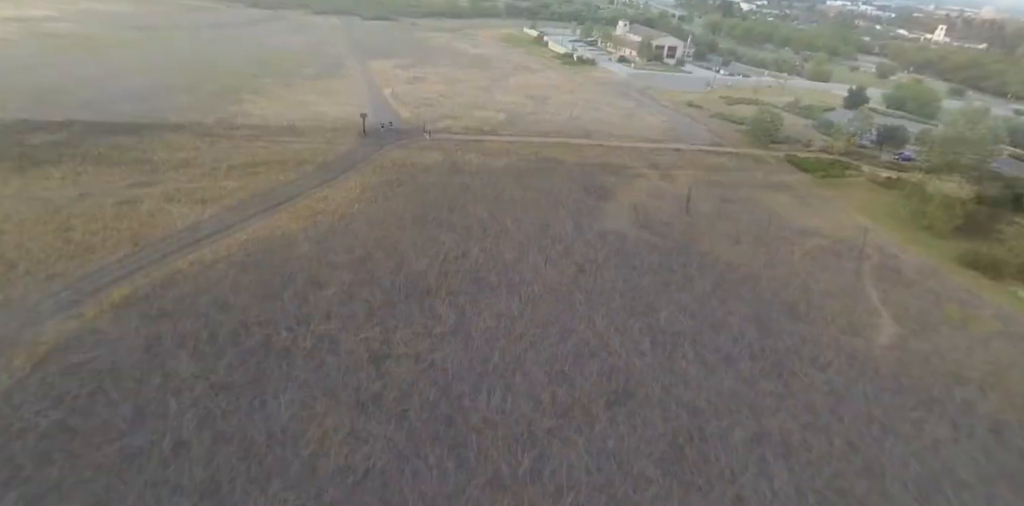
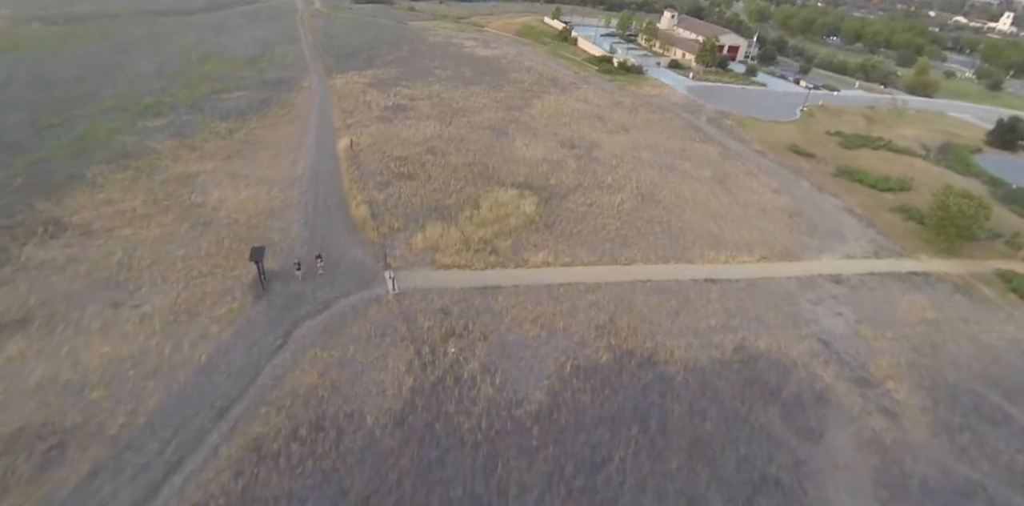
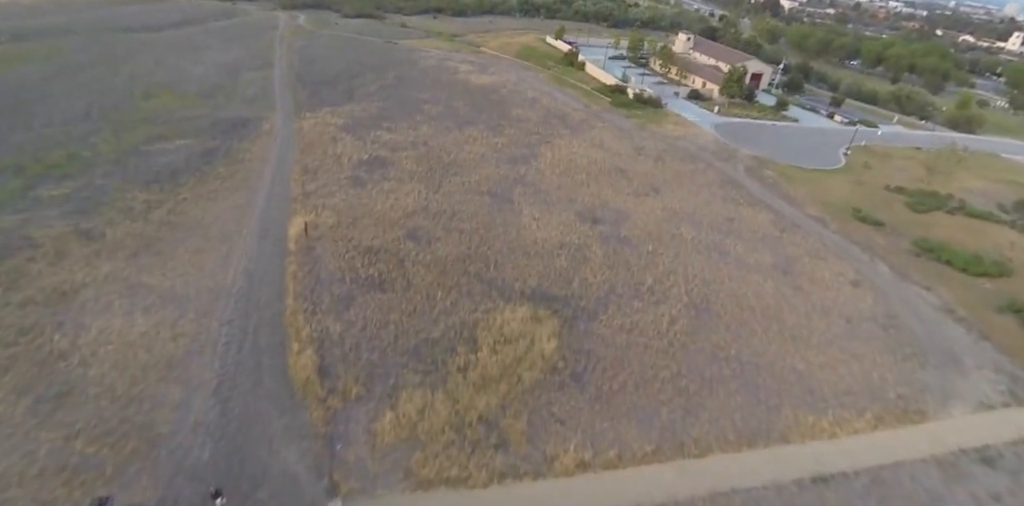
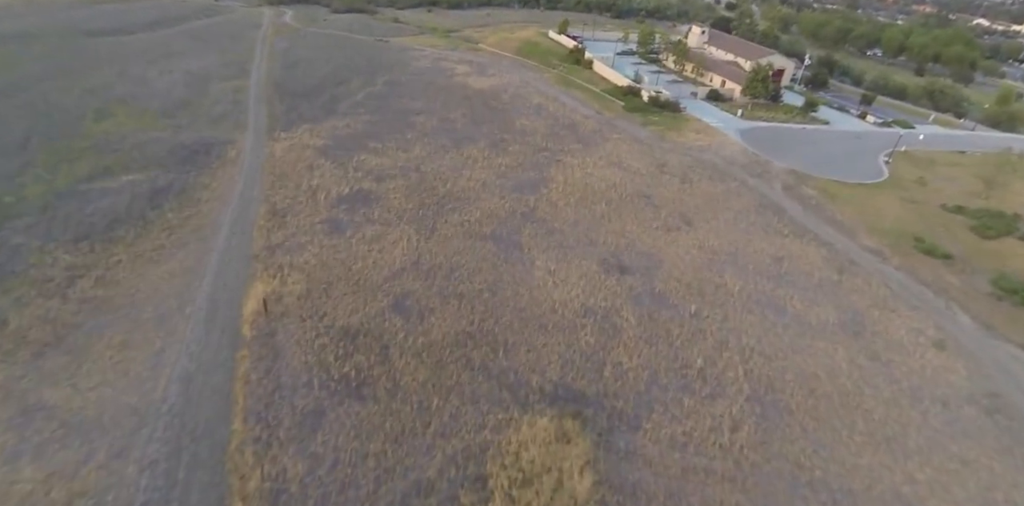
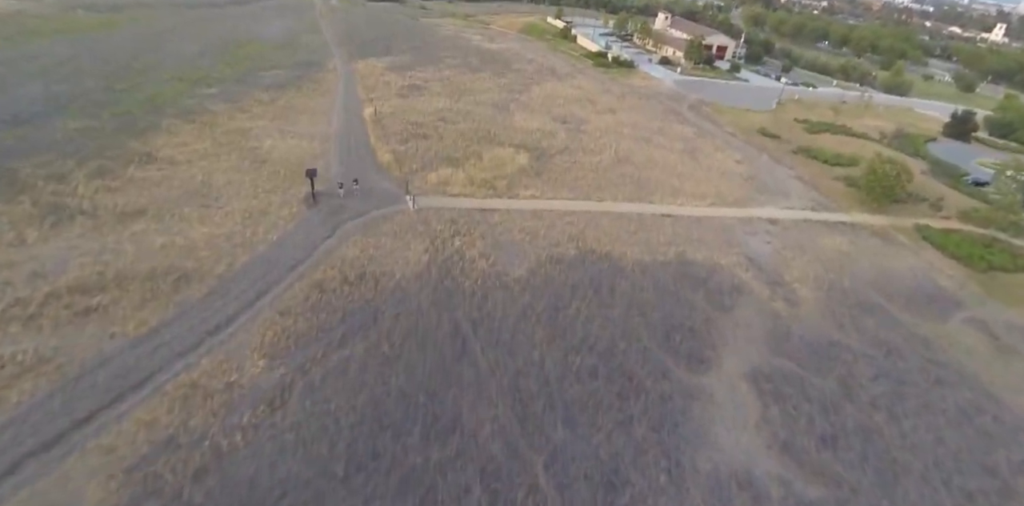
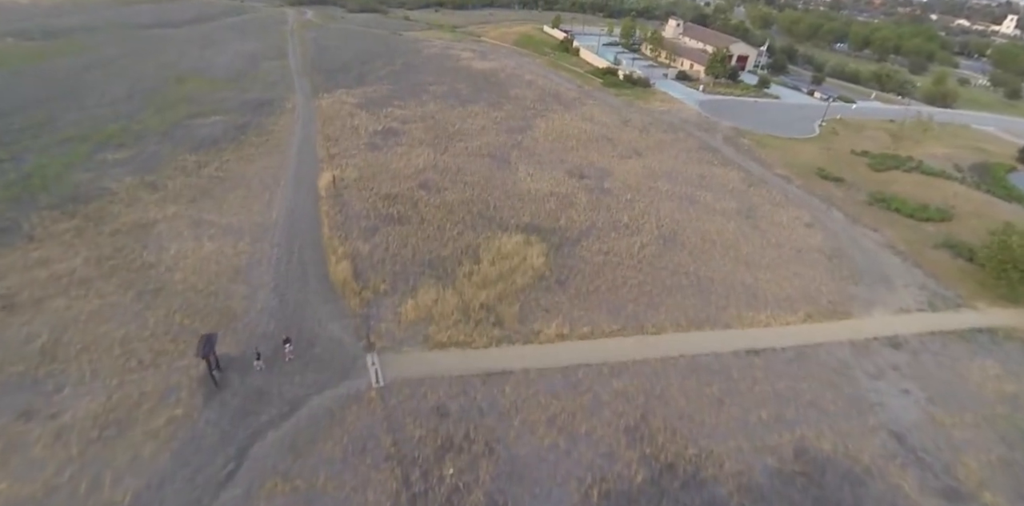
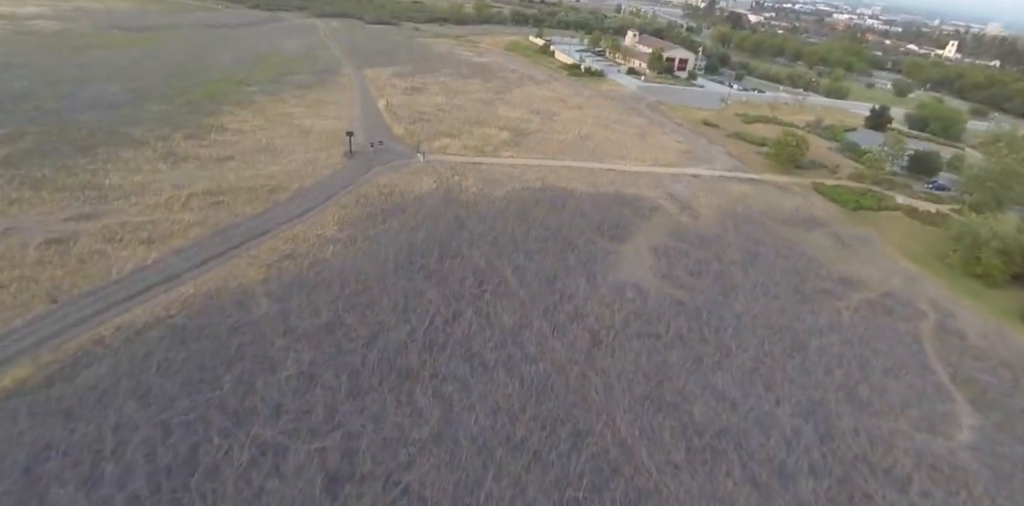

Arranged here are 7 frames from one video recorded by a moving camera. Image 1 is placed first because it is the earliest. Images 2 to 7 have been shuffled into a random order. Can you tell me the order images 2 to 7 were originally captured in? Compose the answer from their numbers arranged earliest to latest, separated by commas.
7, 5, 2, 6, 3, 4
